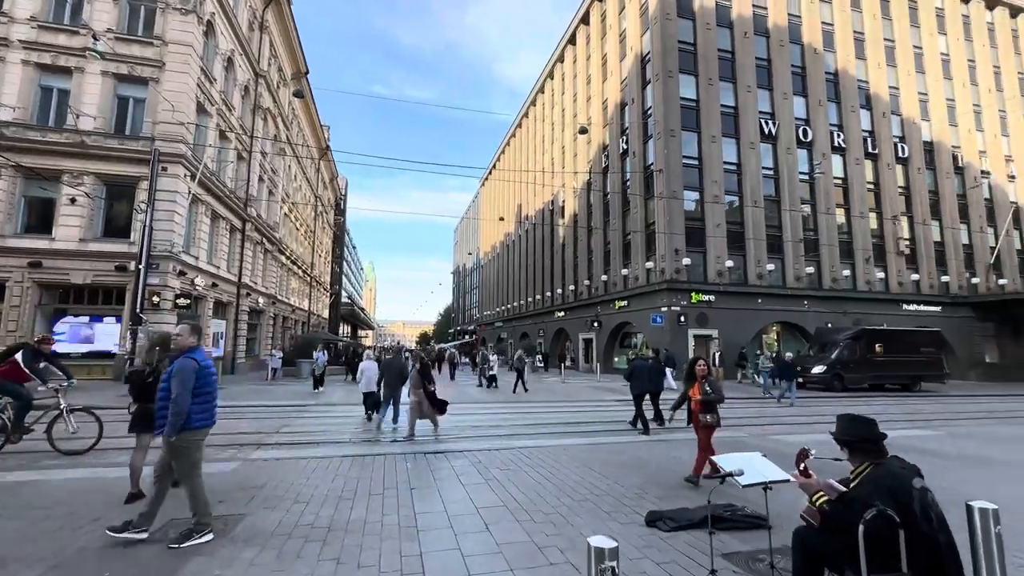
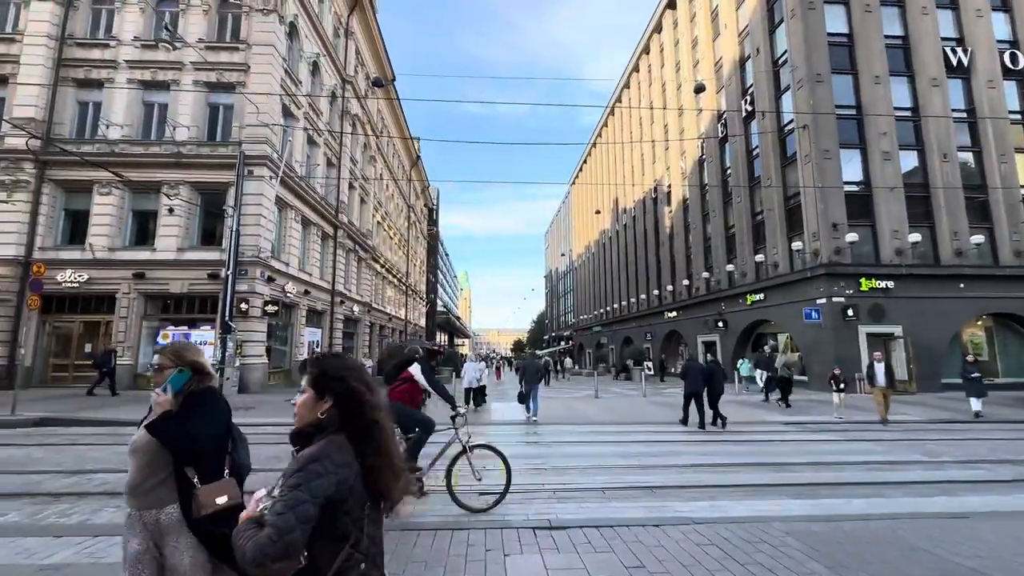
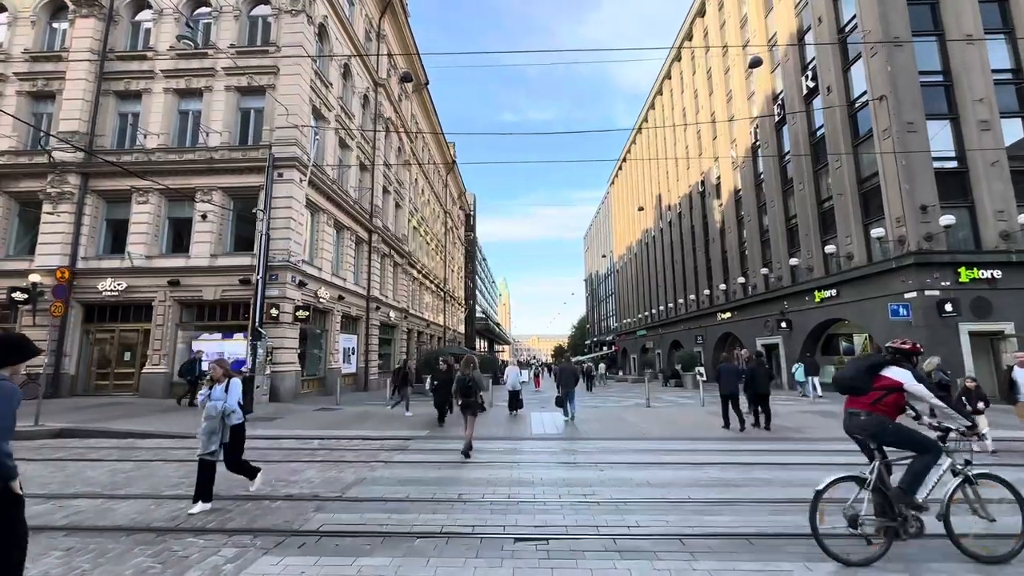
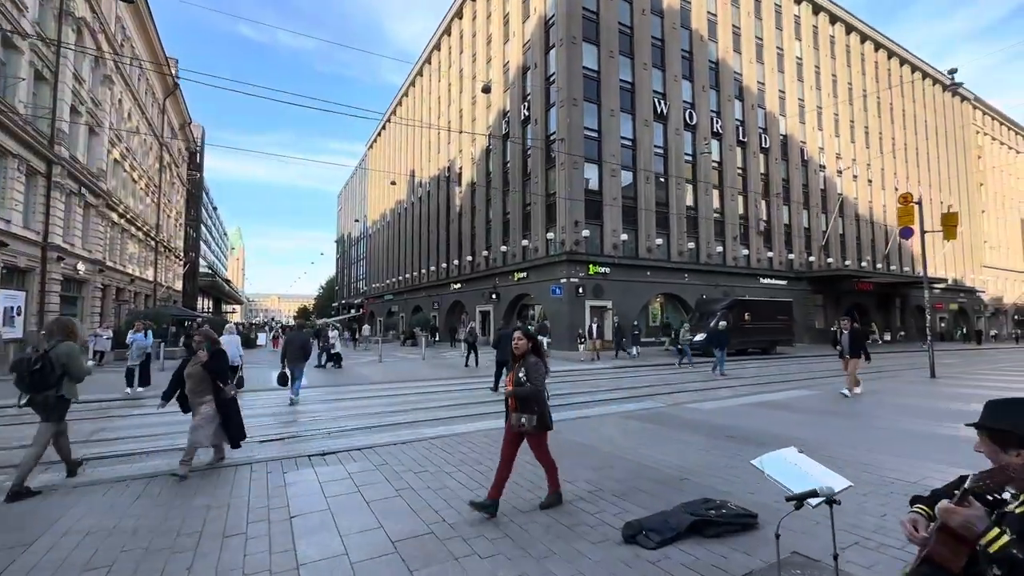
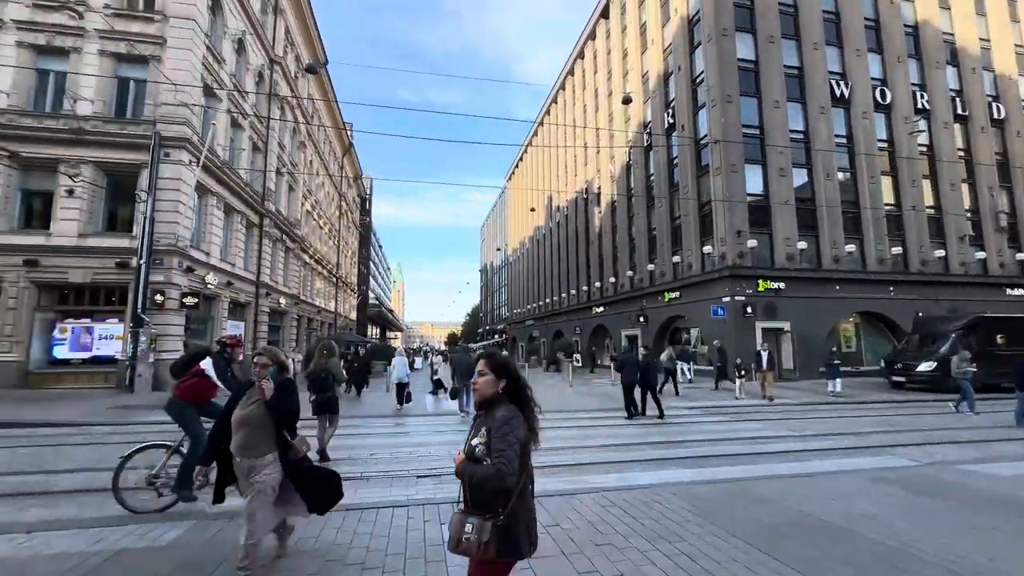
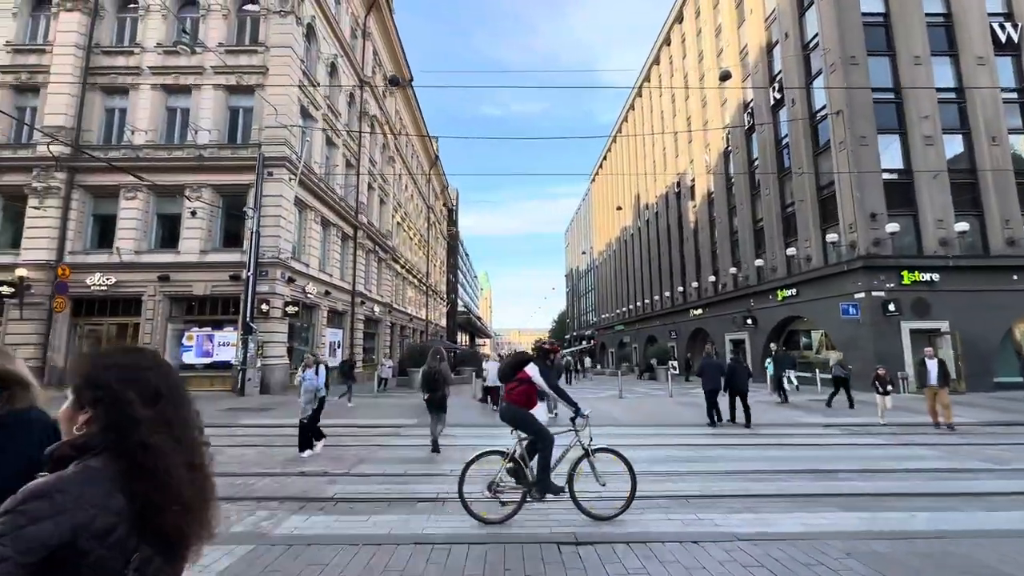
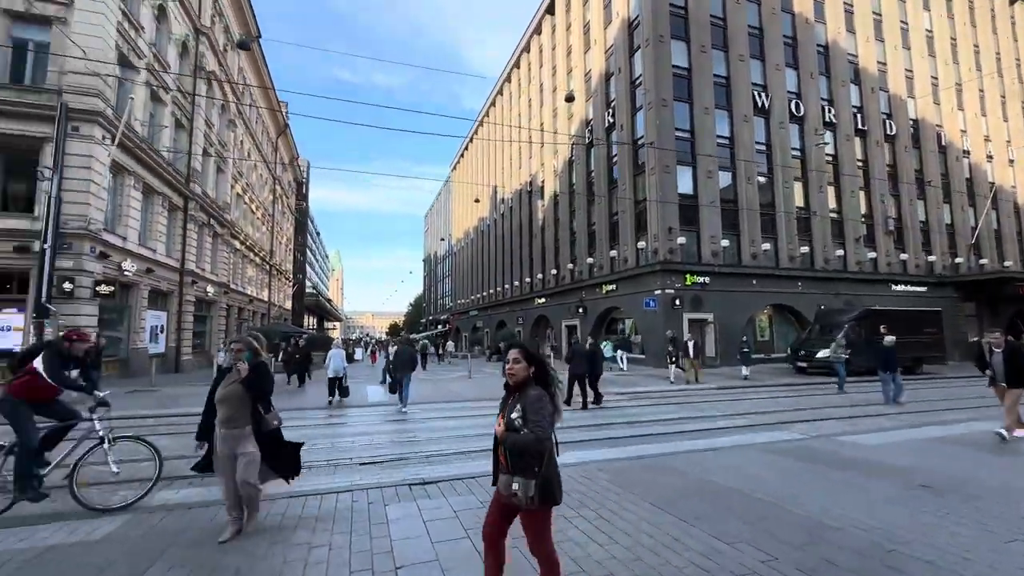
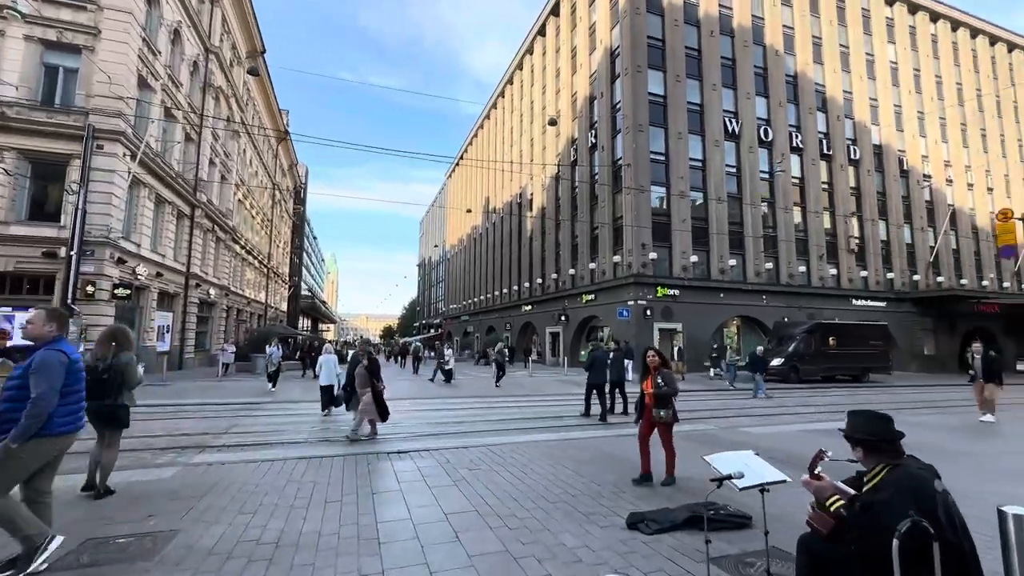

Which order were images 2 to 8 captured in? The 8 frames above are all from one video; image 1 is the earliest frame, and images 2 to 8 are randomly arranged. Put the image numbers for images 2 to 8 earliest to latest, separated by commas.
8, 4, 7, 5, 2, 6, 3
